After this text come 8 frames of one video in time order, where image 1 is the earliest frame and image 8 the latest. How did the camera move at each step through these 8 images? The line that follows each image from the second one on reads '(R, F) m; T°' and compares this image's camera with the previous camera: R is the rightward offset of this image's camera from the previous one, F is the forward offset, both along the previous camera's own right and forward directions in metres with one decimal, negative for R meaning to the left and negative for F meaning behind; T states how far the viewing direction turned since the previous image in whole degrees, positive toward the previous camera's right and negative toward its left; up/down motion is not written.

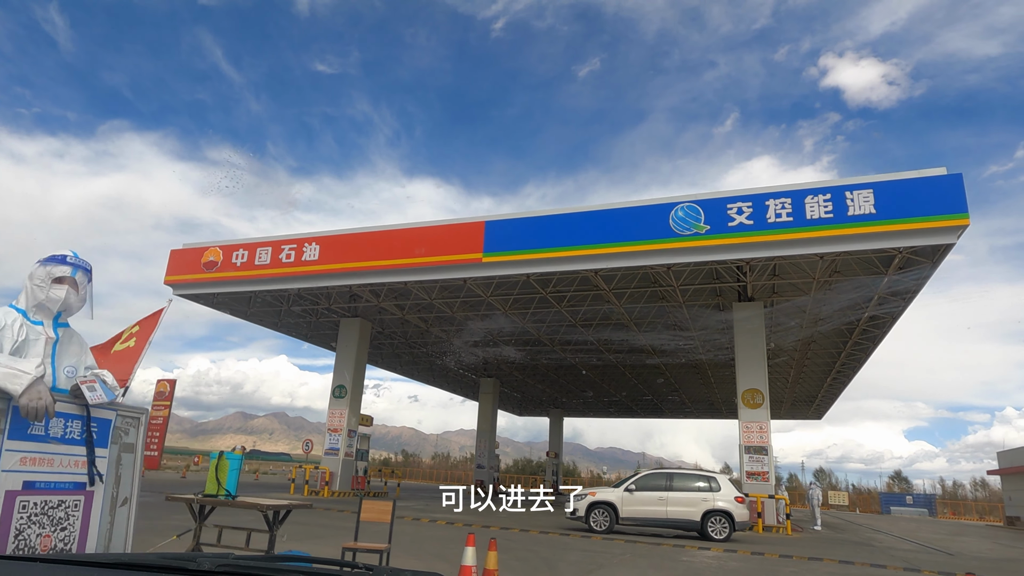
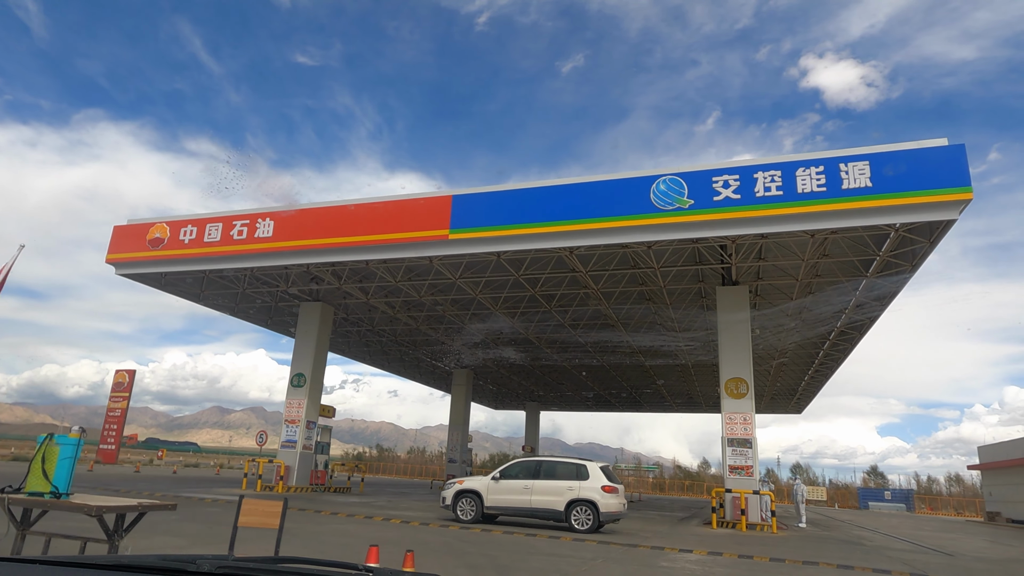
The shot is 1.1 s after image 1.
(+0.3, +1.2) m; +2°
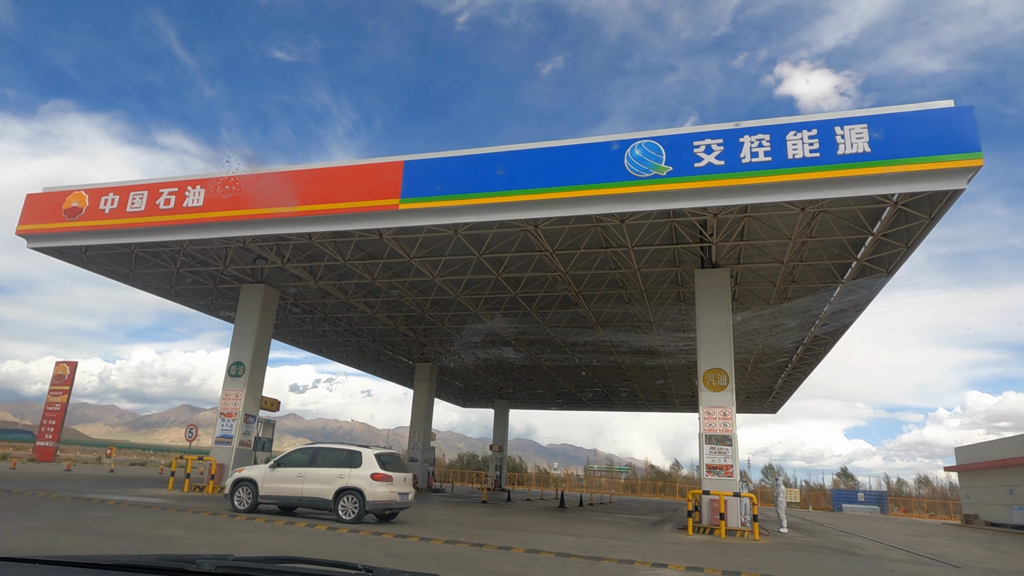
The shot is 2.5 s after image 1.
(+0.4, +1.6) m; +2°
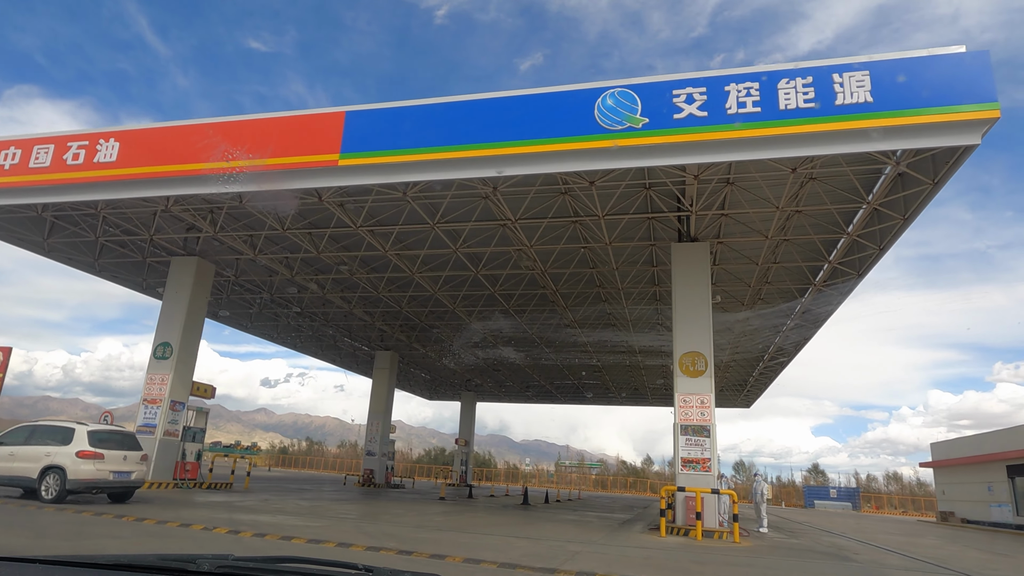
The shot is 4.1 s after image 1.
(+0.4, +1.5) m; +2°
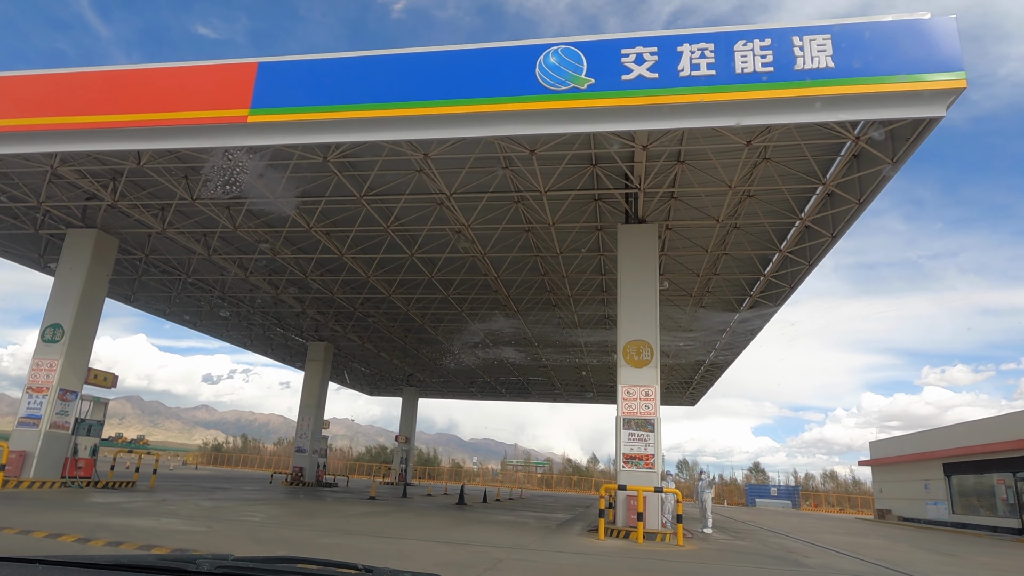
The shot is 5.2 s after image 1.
(+0.4, +1.1) m; +4°
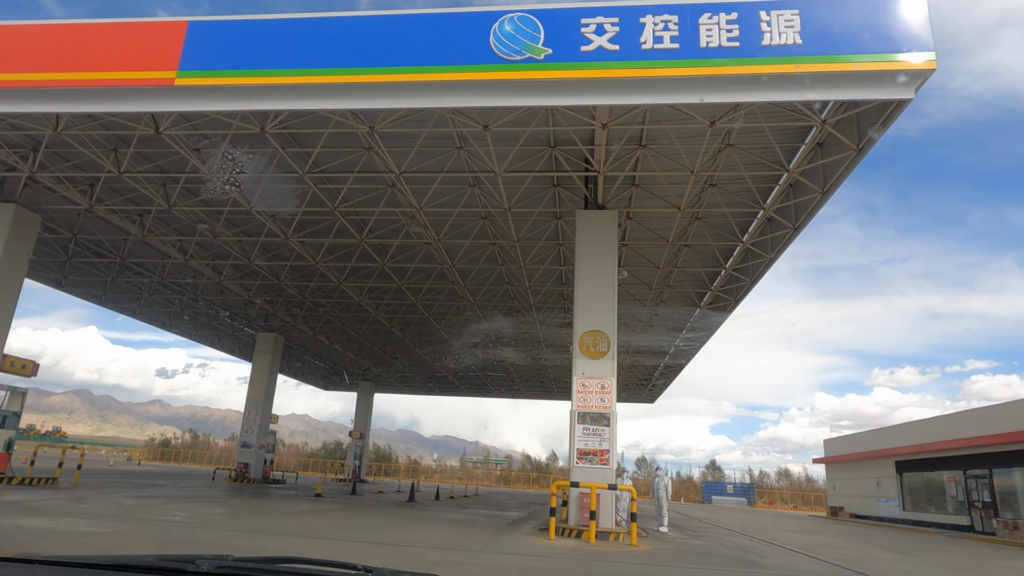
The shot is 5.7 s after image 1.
(+0.2, +0.6) m; +3°
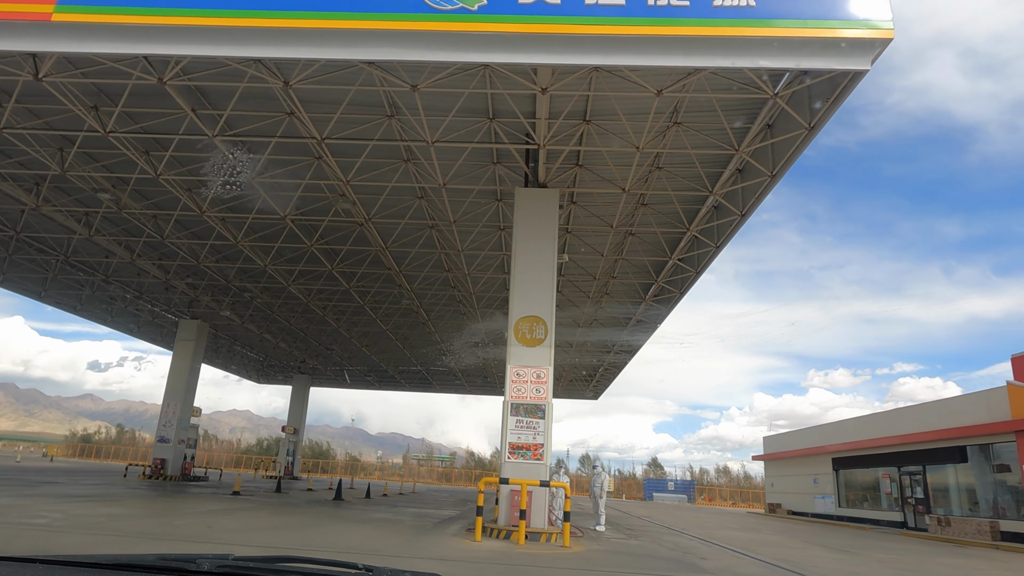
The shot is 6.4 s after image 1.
(+0.3, +0.8) m; +5°
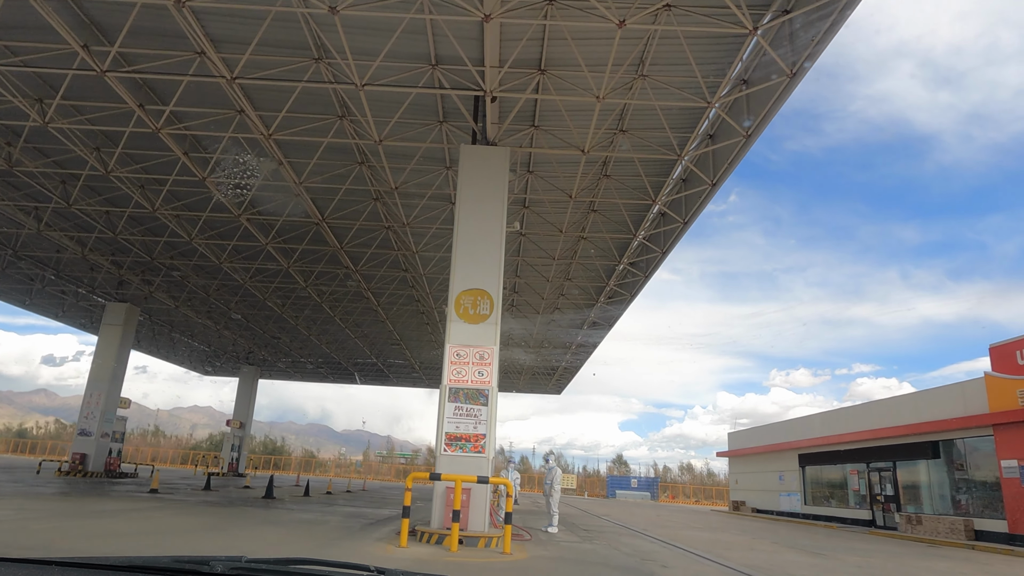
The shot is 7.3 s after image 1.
(+0.4, +1.2) m; +3°
